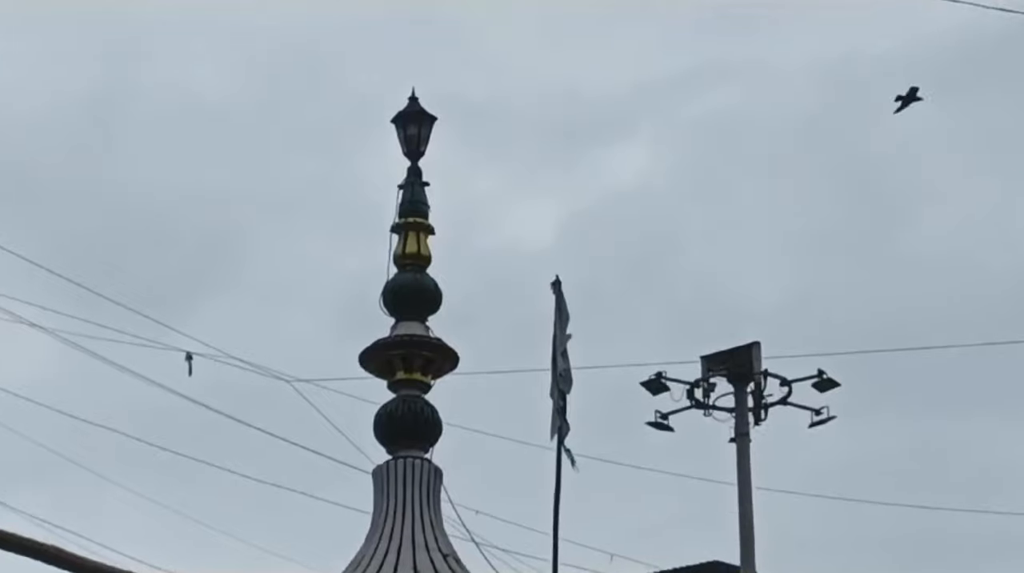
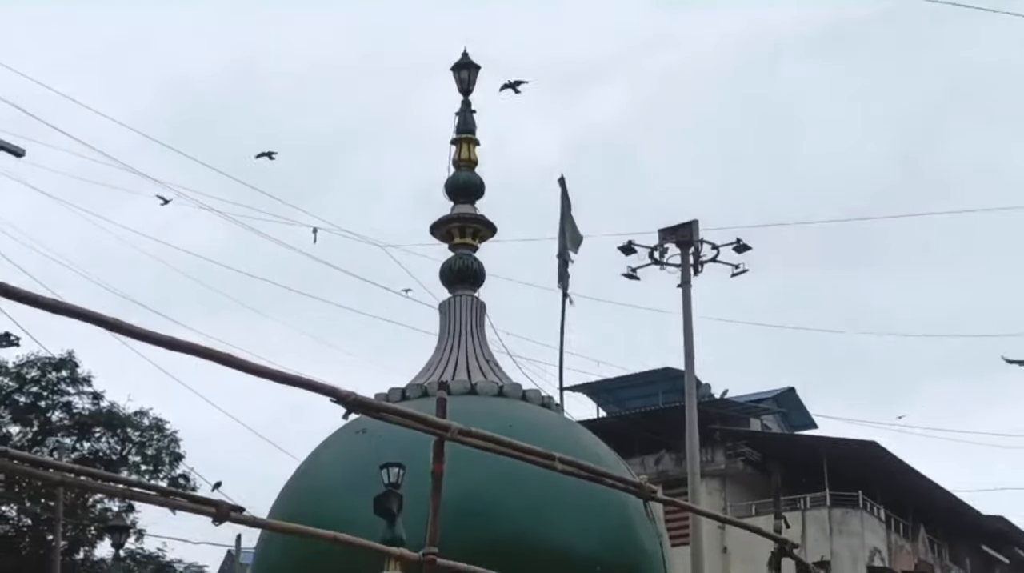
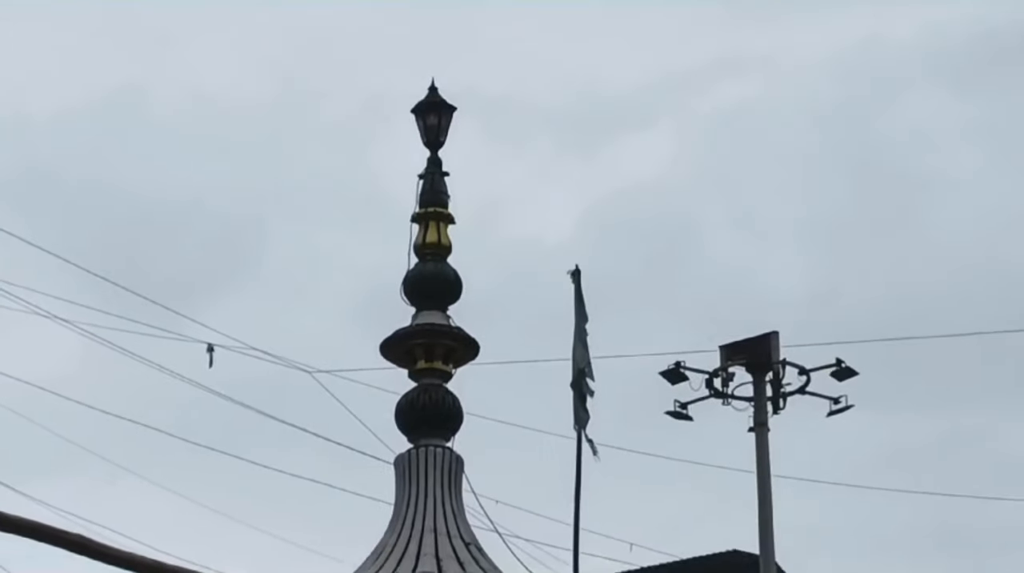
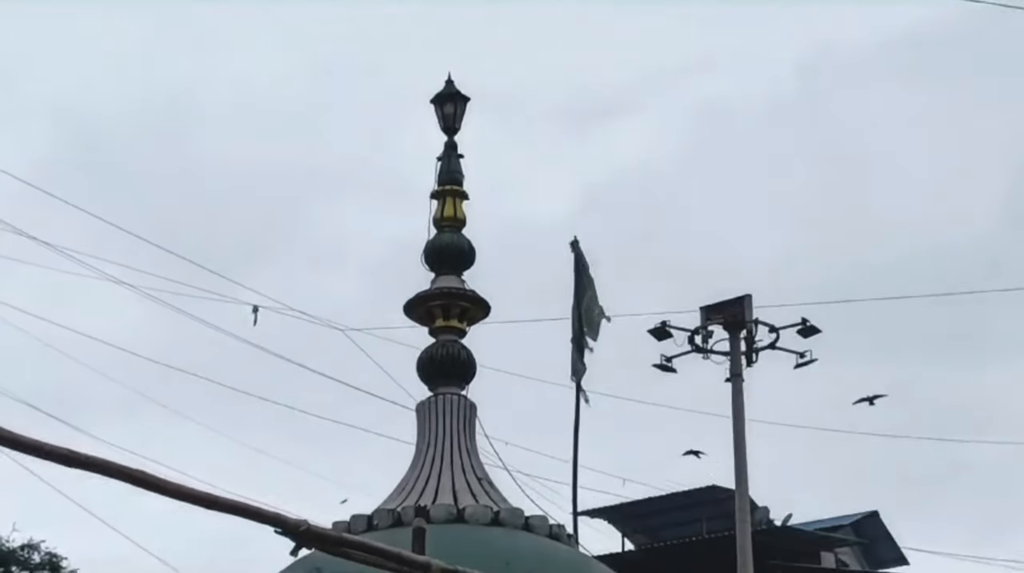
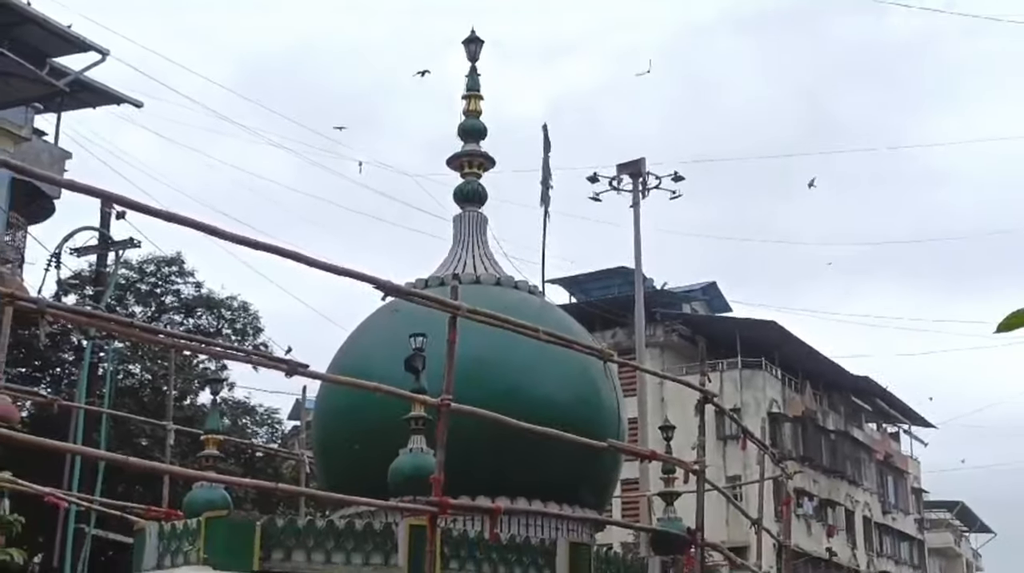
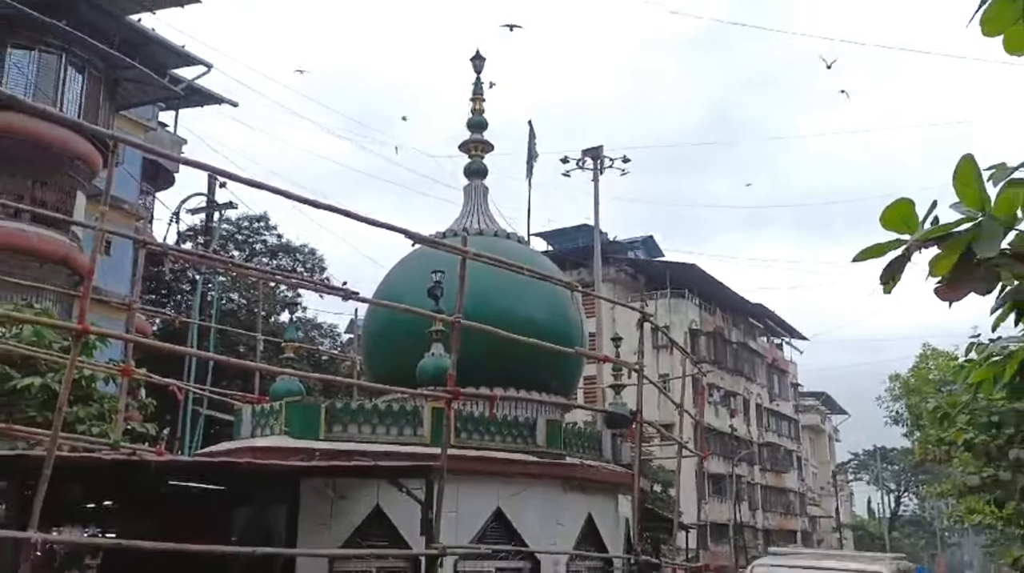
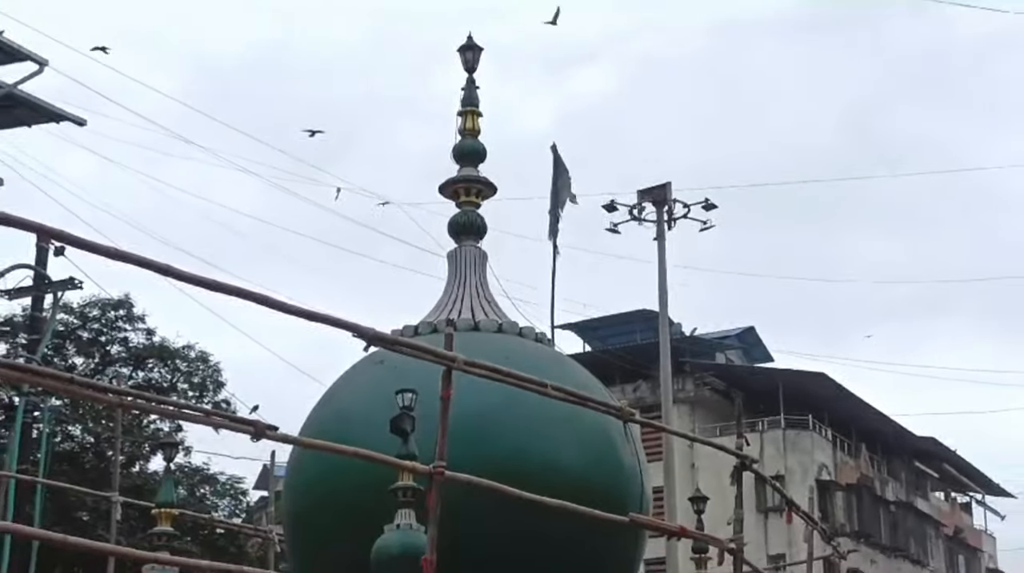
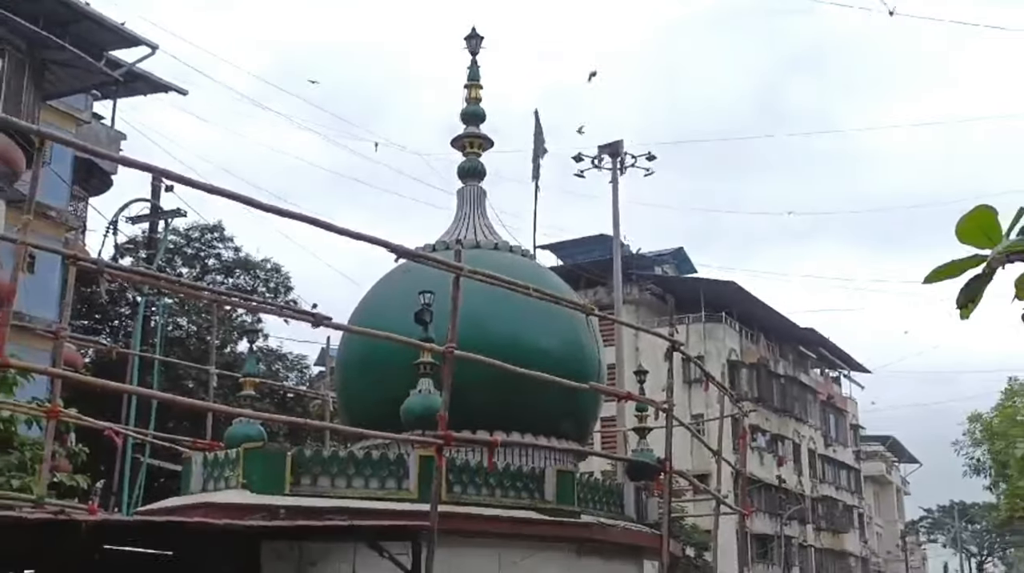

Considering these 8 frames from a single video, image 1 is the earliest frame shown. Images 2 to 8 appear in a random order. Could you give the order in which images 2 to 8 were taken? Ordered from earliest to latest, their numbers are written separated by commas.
3, 4, 2, 7, 5, 8, 6
